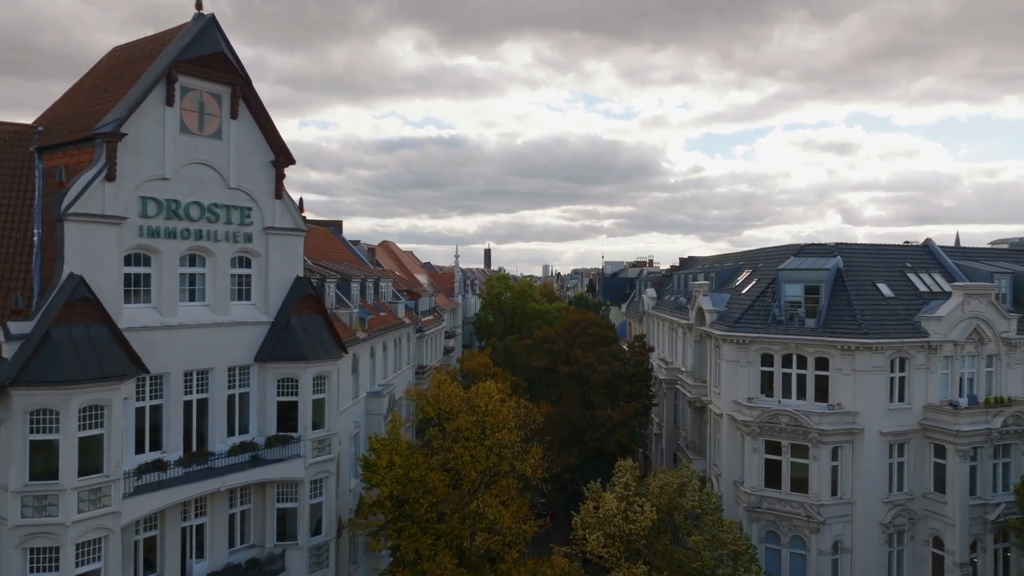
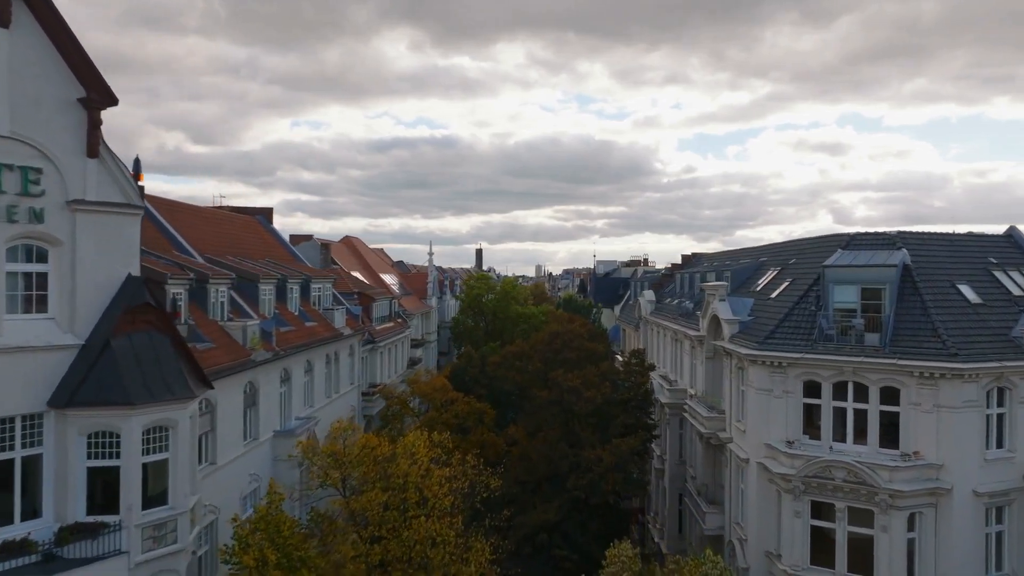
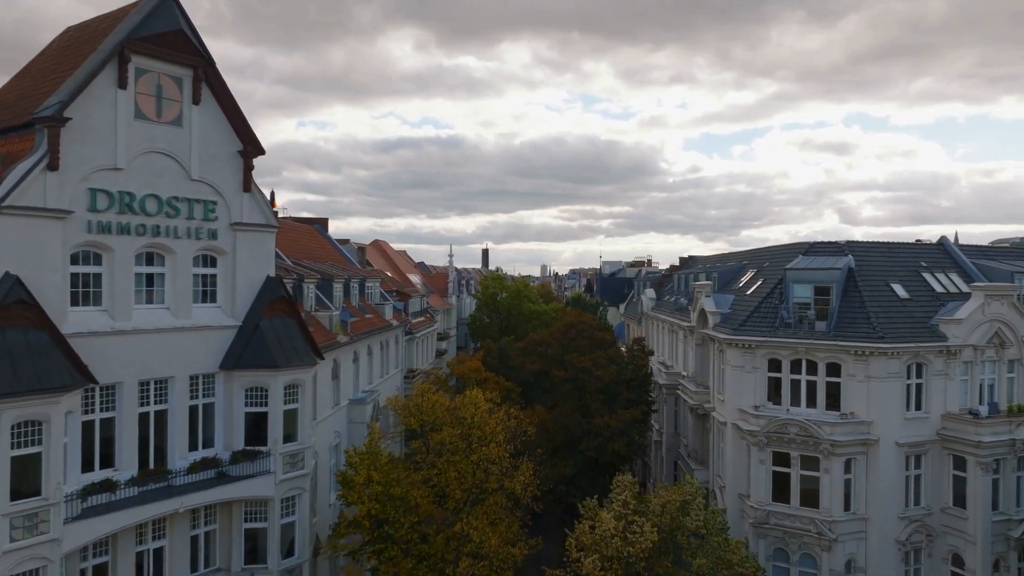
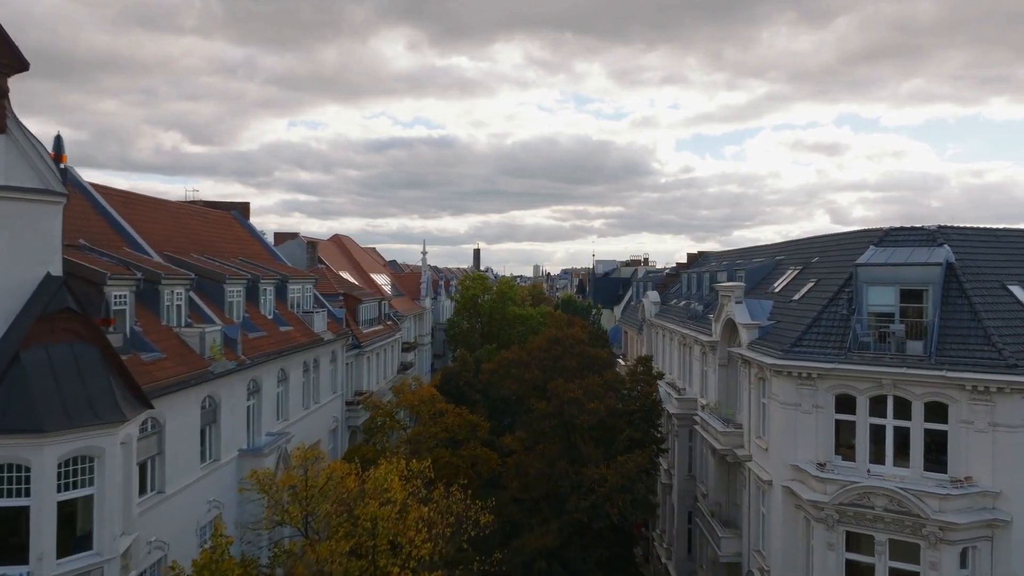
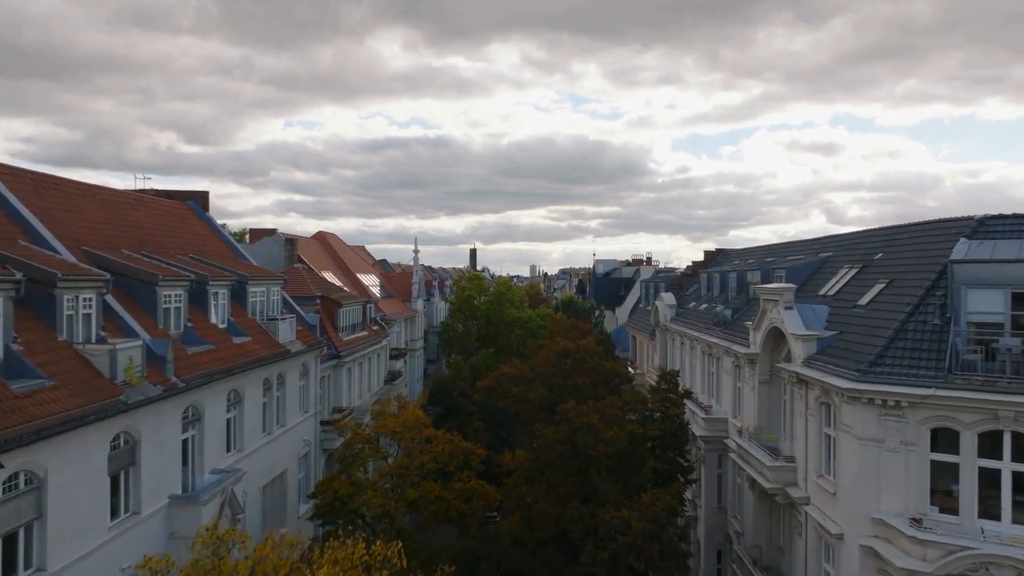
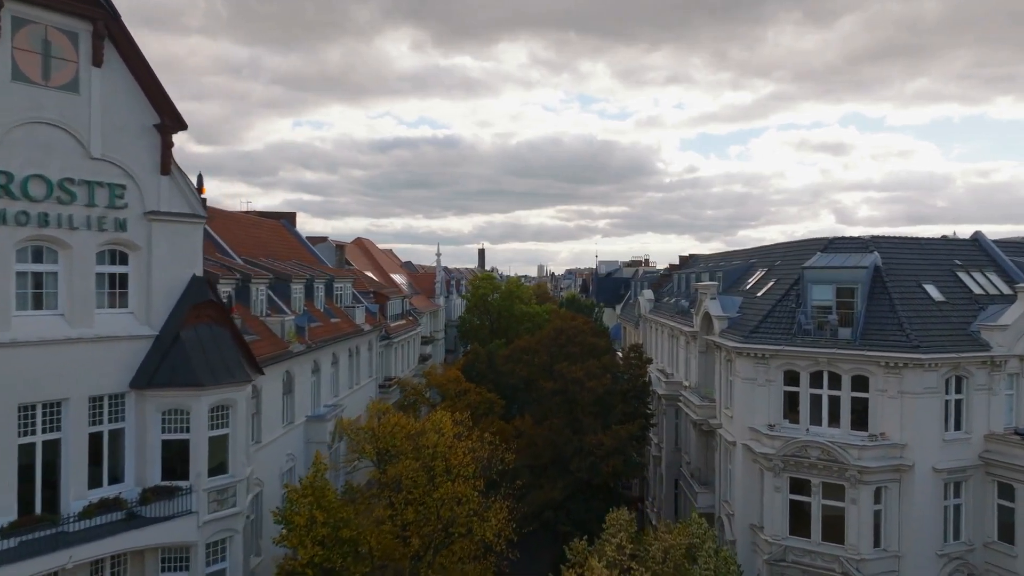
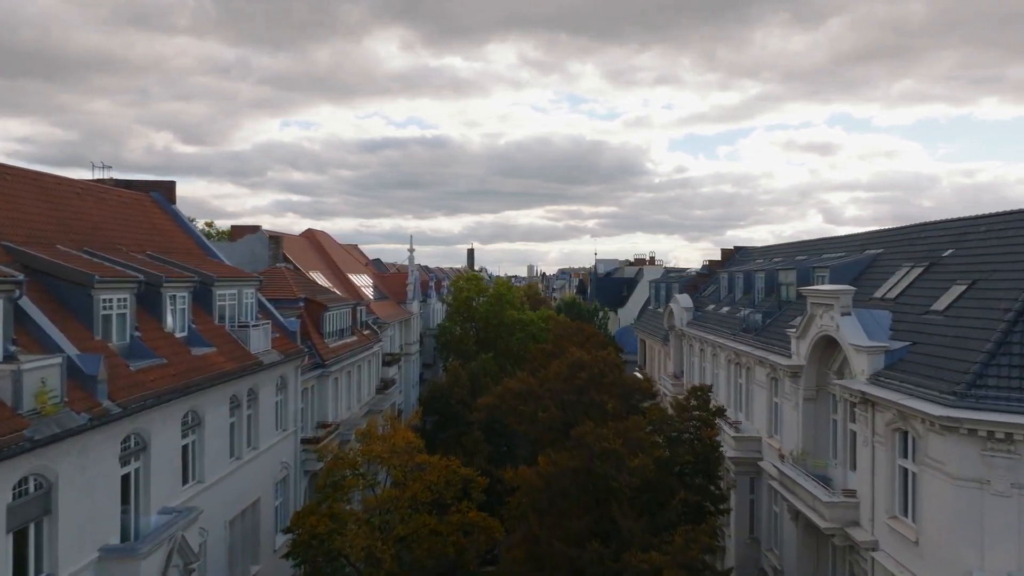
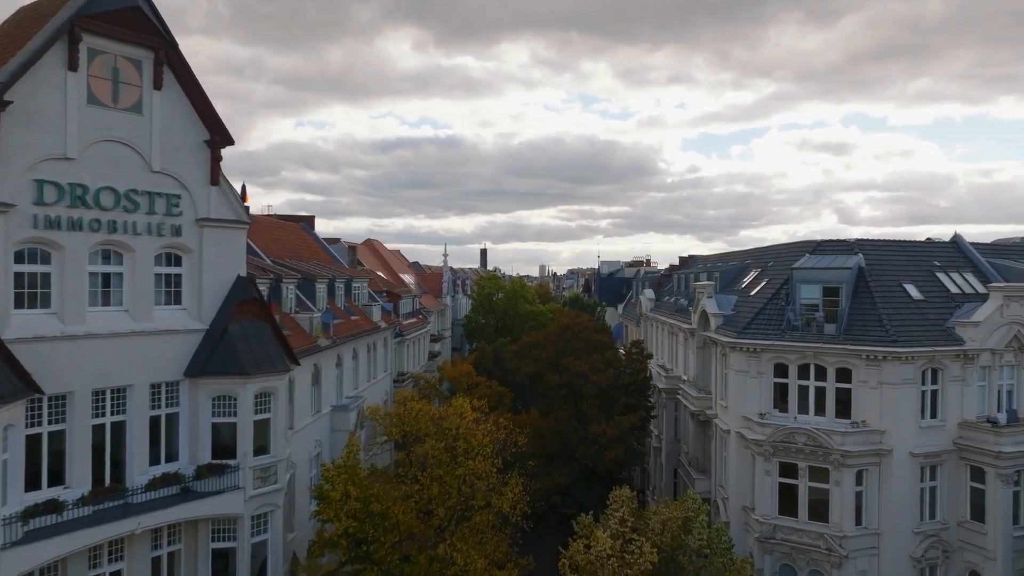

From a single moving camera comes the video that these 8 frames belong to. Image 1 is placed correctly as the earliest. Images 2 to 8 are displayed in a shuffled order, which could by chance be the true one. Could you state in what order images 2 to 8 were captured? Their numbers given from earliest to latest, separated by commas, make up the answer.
3, 8, 6, 2, 4, 5, 7
